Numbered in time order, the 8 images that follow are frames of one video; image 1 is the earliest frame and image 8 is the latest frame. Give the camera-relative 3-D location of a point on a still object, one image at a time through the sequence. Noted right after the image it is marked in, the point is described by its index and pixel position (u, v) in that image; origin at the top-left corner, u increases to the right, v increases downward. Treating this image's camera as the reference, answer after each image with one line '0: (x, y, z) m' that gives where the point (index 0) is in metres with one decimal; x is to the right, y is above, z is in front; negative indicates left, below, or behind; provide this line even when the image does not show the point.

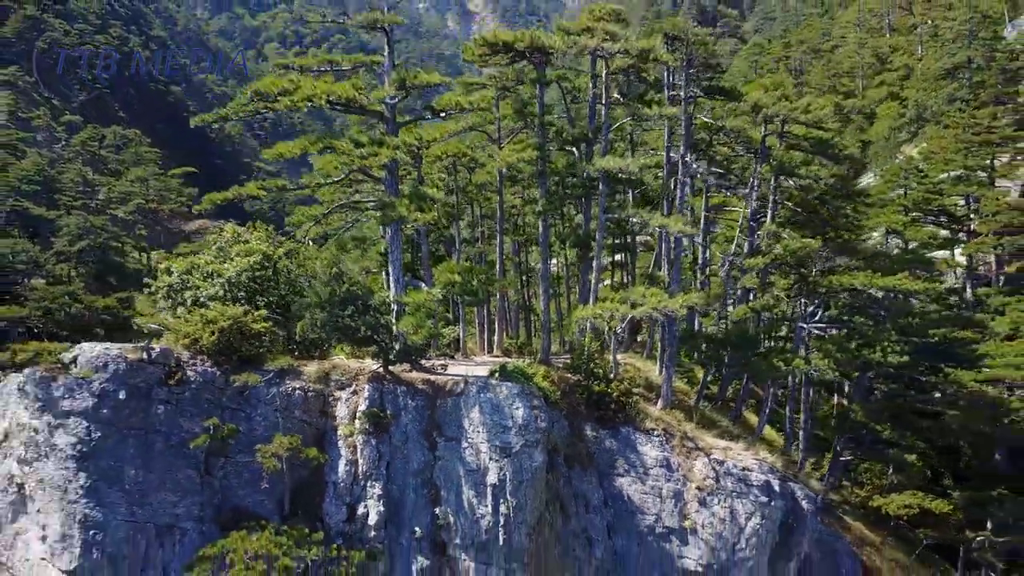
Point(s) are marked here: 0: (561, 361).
0: (+1.1, -2.1, +17.3) m
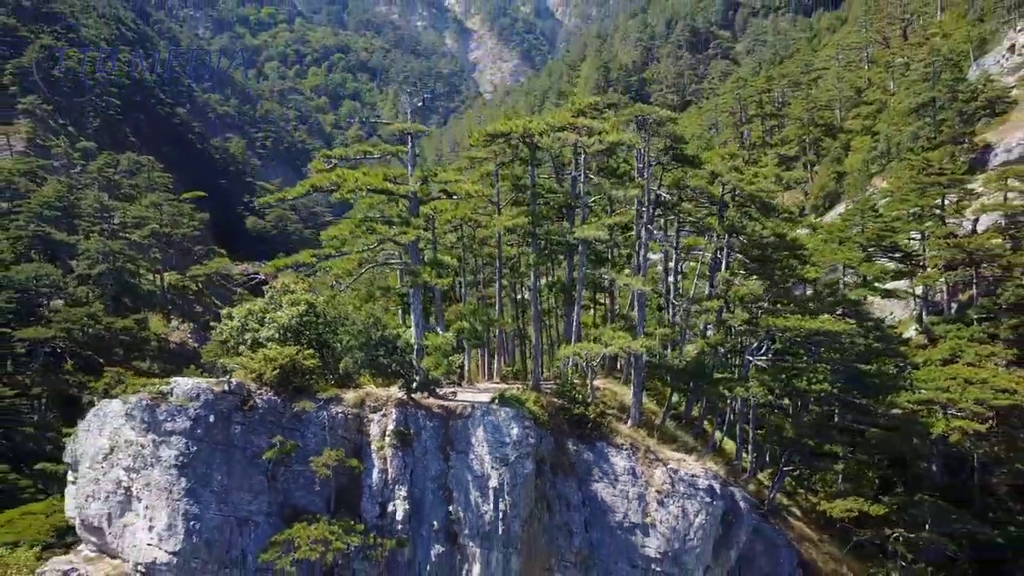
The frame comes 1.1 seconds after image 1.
0: (+1.0, -3.0, +19.4) m
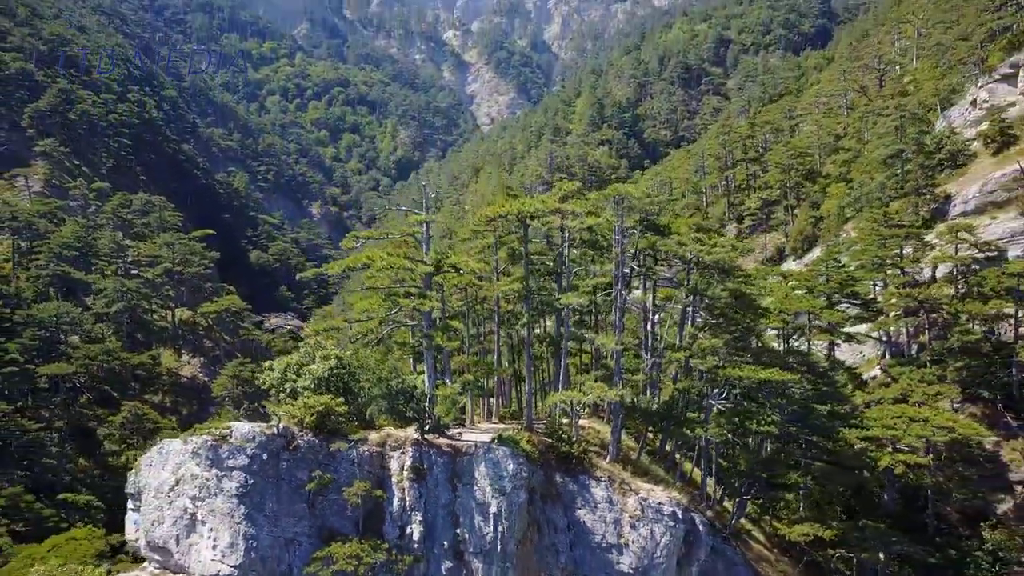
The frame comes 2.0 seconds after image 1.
0: (+0.9, -4.5, +21.4) m
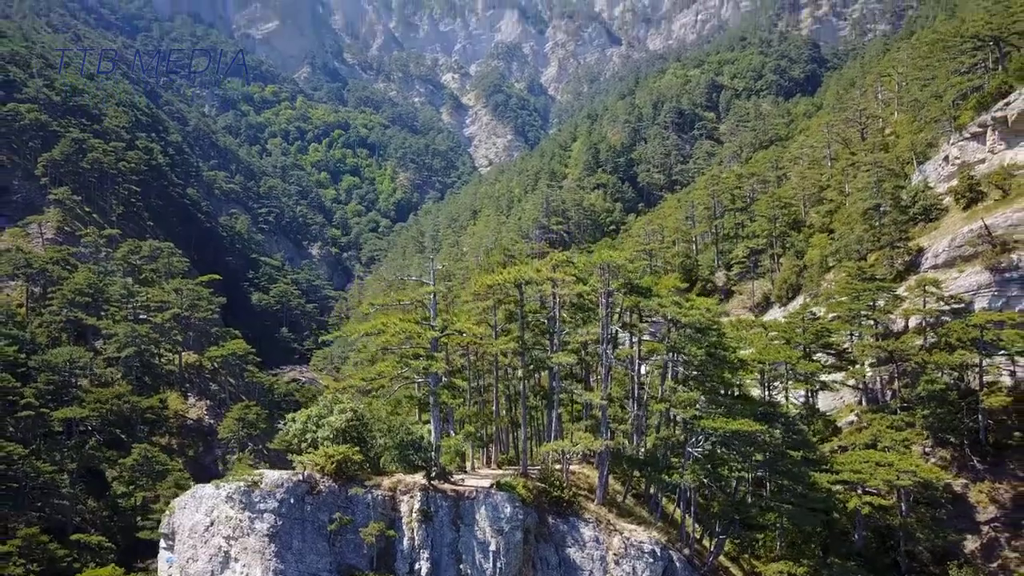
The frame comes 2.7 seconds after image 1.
0: (+0.8, -6.3, +22.9) m
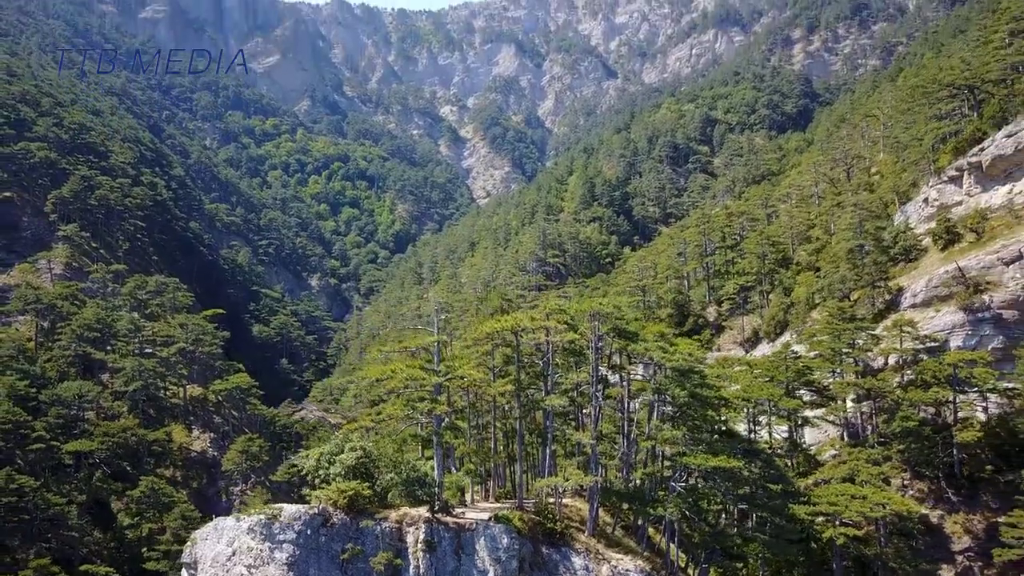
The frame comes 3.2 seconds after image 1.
0: (+0.7, -7.8, +24.1) m
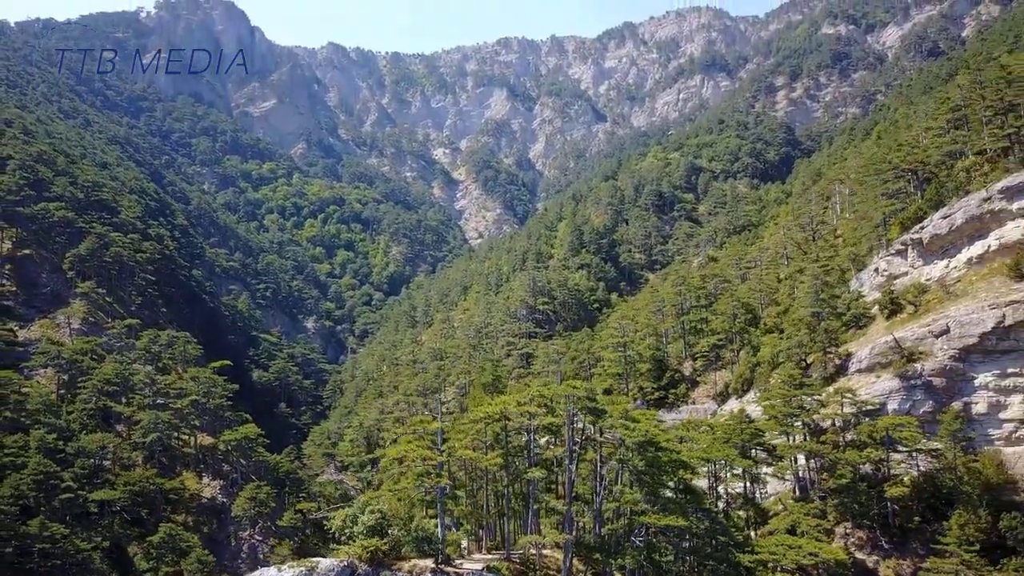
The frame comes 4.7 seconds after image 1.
0: (+0.3, -11.1, +27.8) m
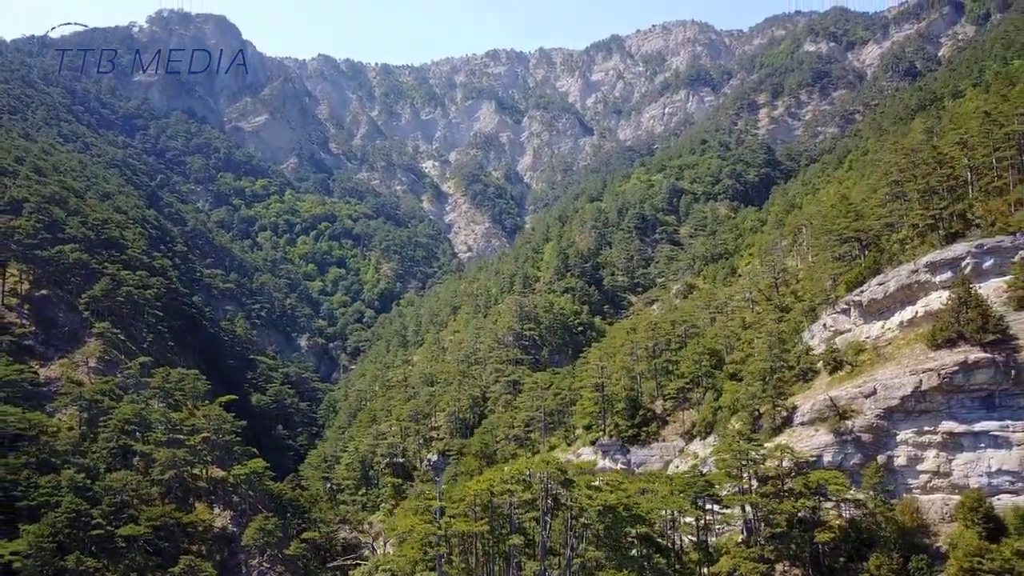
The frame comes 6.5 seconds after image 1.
0: (-0.4, -15.1, +33.1) m
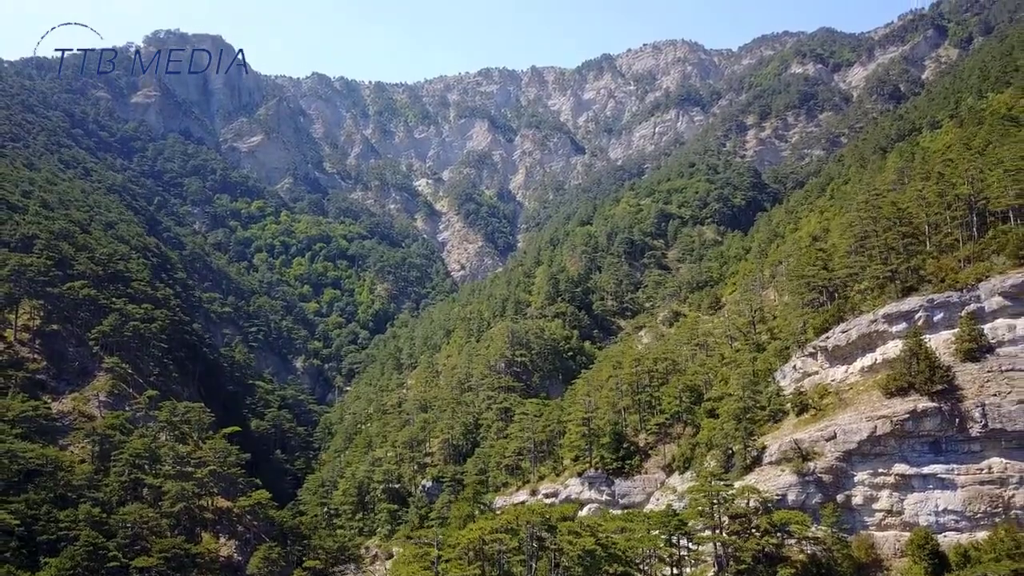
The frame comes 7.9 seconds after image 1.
0: (-1.0, -18.5, +36.5) m
